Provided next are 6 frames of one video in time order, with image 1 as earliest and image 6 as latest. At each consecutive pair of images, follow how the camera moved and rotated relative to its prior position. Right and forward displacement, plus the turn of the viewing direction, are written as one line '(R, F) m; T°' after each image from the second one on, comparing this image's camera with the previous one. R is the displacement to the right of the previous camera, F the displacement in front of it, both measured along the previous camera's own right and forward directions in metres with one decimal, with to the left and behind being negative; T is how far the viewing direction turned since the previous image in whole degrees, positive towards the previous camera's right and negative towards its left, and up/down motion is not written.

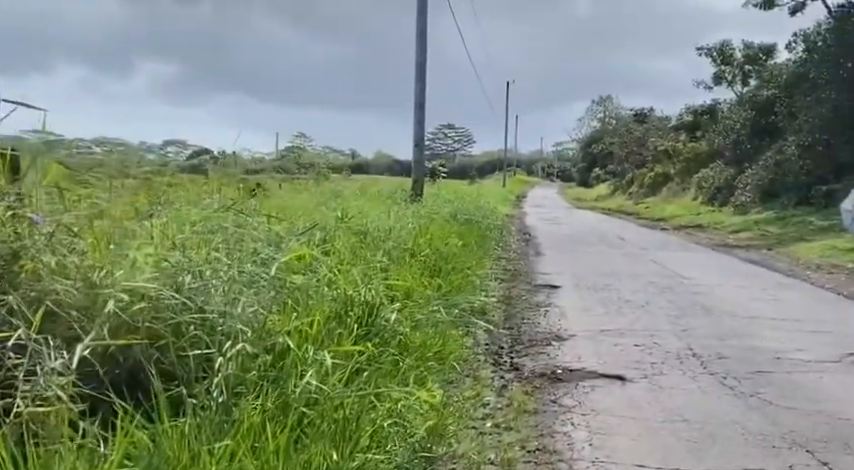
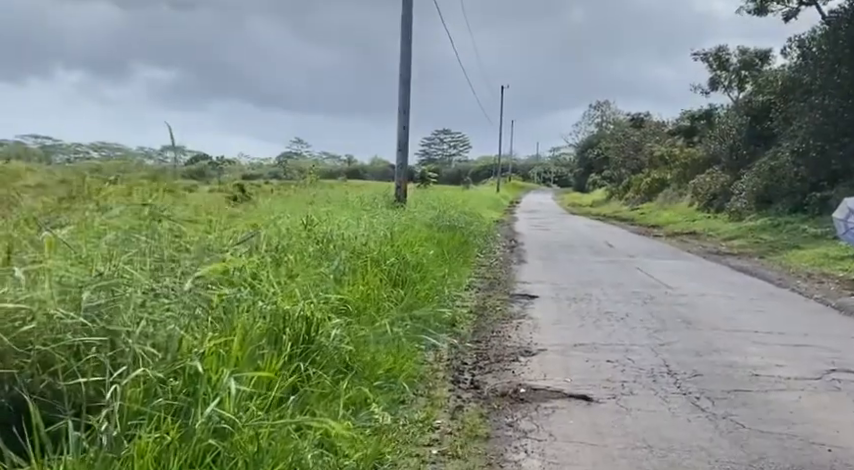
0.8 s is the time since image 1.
(+0.3, +0.3) m; 0°
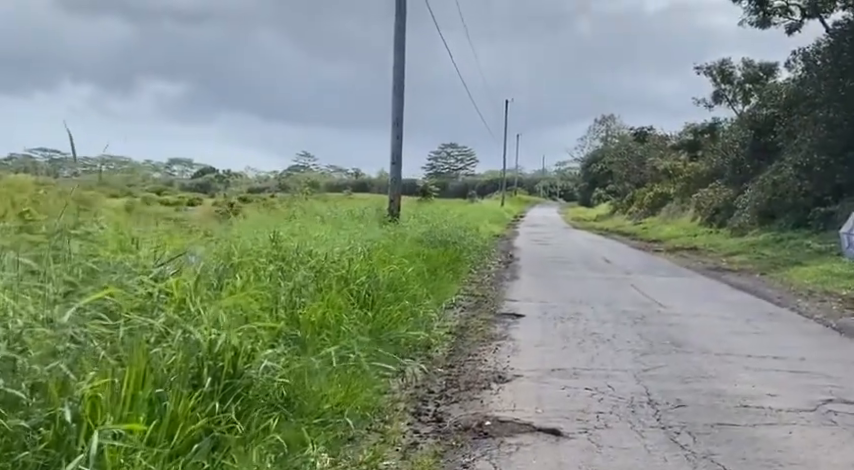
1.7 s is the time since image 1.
(+0.3, +0.4) m; 0°
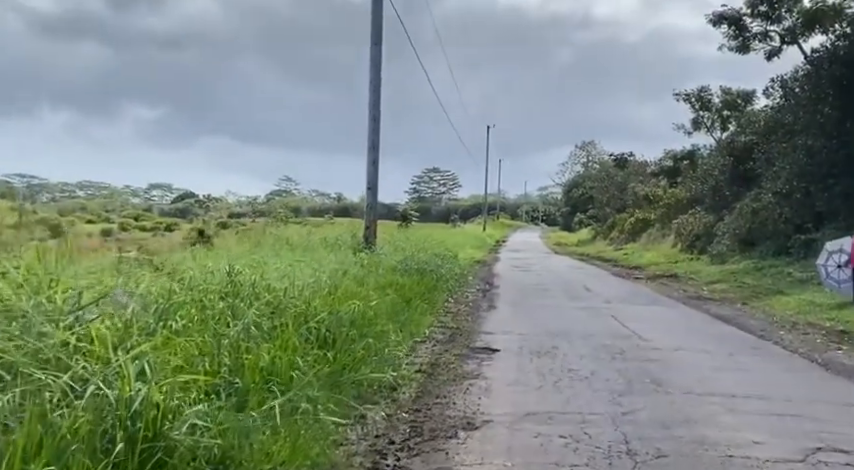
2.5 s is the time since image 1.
(+0.1, +0.4) m; +1°
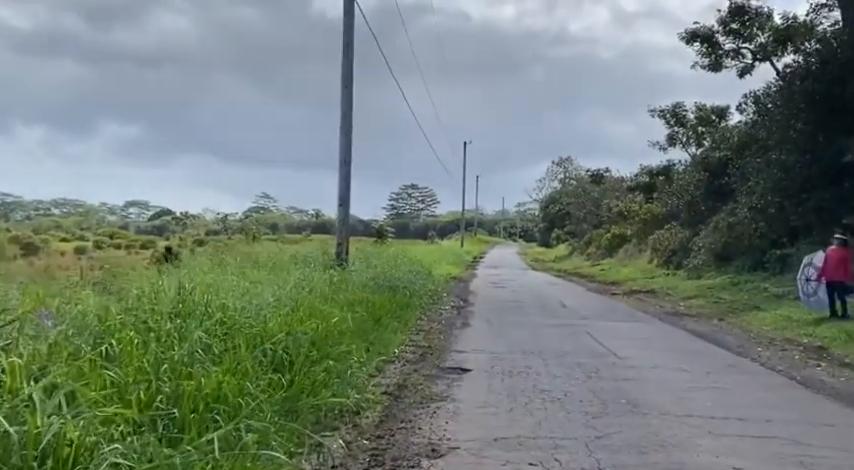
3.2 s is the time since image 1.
(+0.1, +0.3) m; +2°
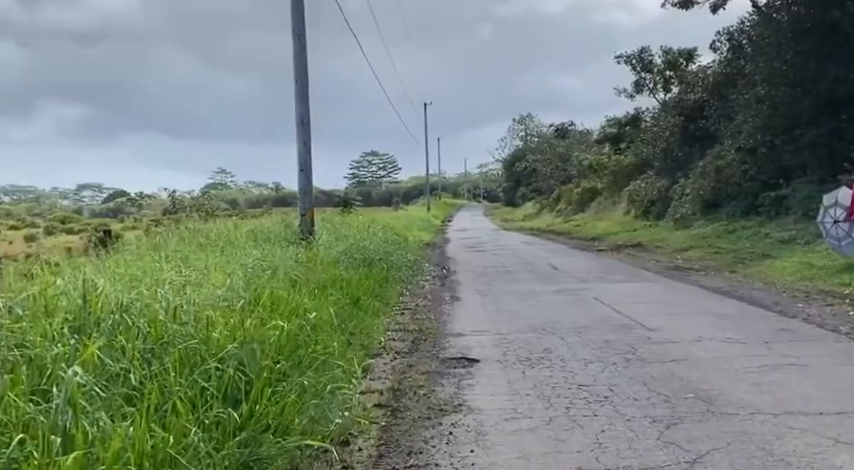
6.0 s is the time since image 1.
(-0.2, +1.8) m; +3°
